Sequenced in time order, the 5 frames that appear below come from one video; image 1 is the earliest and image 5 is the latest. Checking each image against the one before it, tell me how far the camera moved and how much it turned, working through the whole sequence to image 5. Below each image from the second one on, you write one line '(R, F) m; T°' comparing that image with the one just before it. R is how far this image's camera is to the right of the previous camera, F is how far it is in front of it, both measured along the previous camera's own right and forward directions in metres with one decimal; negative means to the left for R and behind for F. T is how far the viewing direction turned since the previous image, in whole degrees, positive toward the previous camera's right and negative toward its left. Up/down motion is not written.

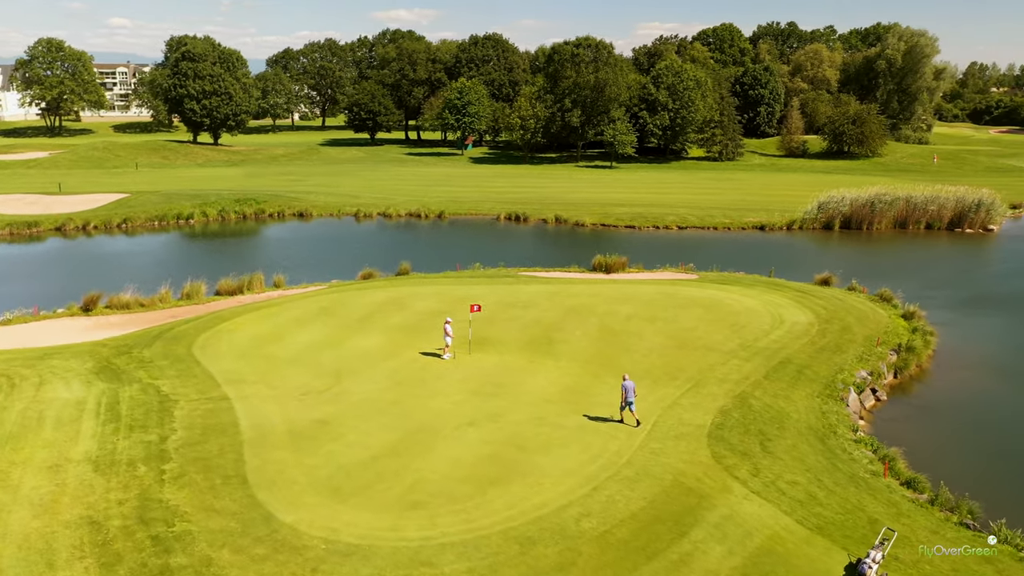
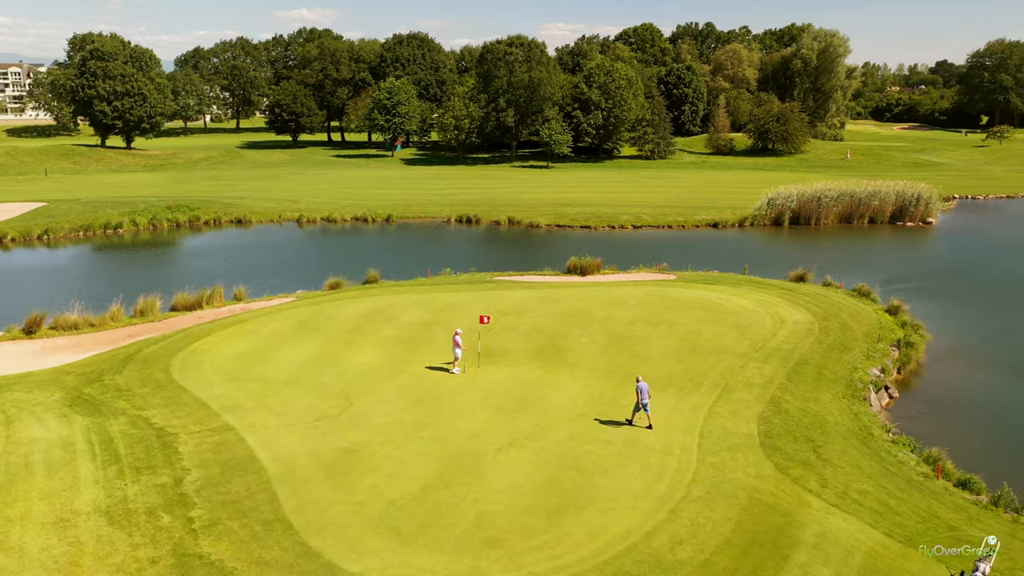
(-2.6, +1.4) m; +6°
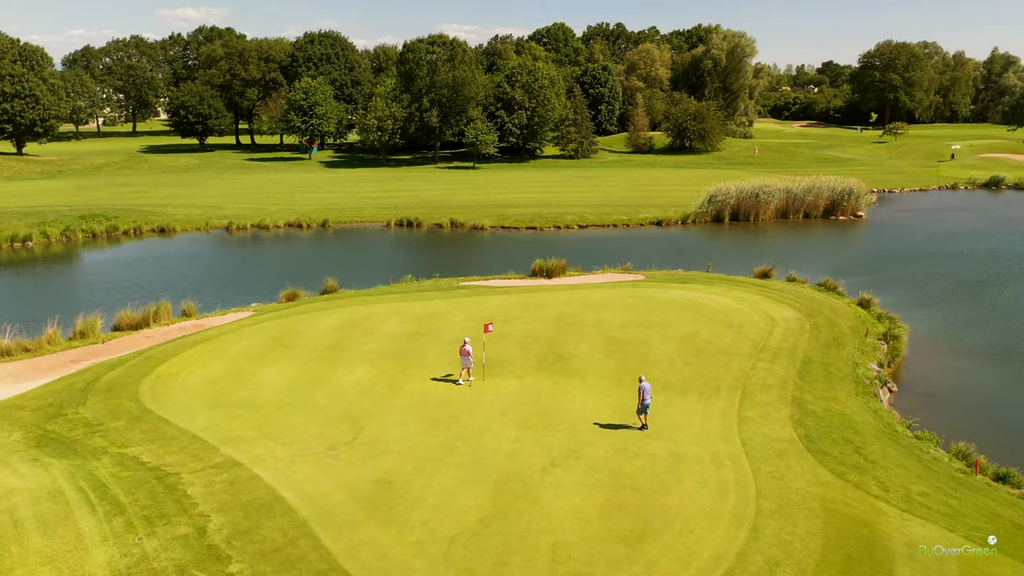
(-2.6, +1.4) m; +7°
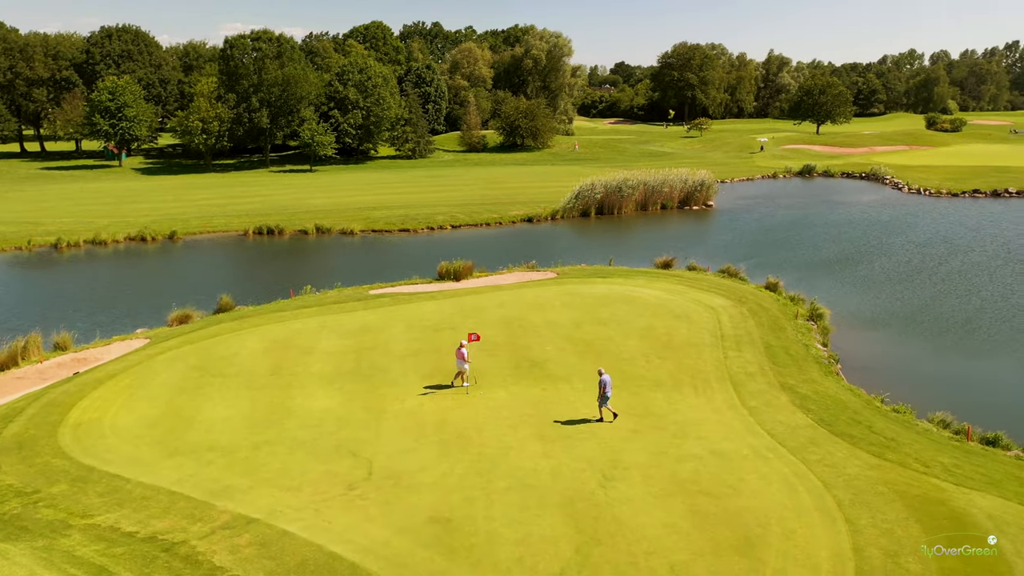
(-4.0, +1.9) m; +13°
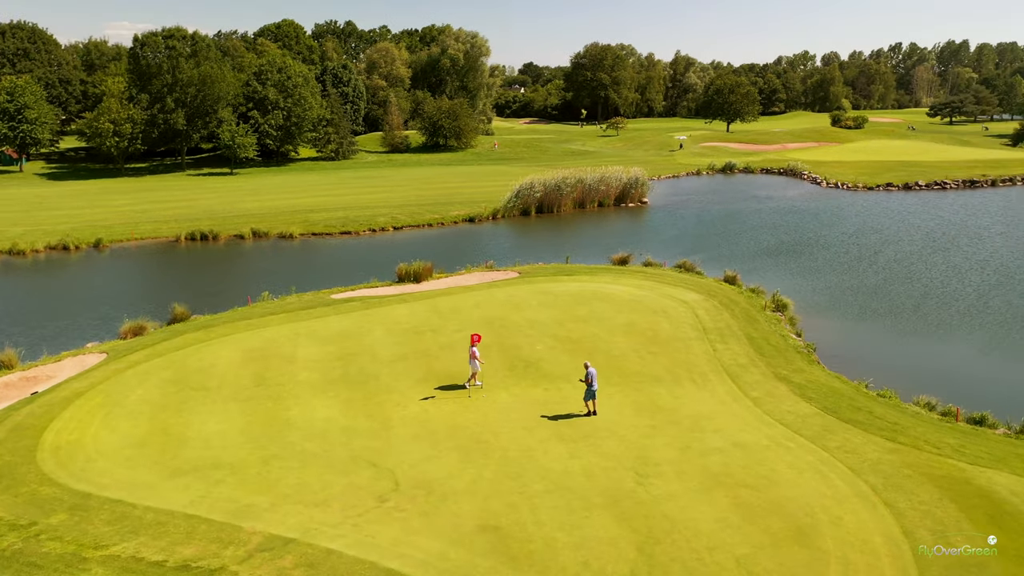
(-2.1, +0.5) m; +6°
